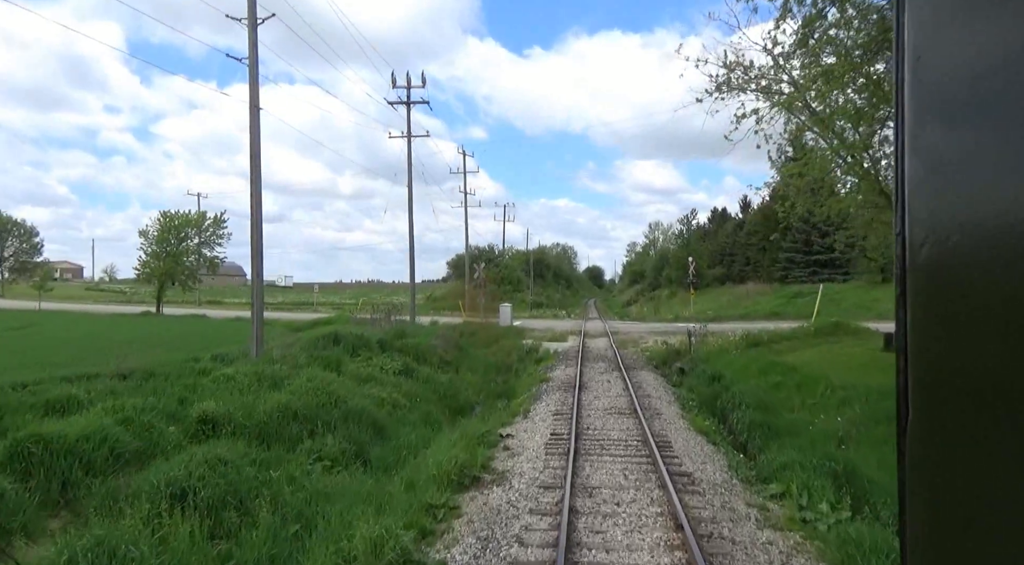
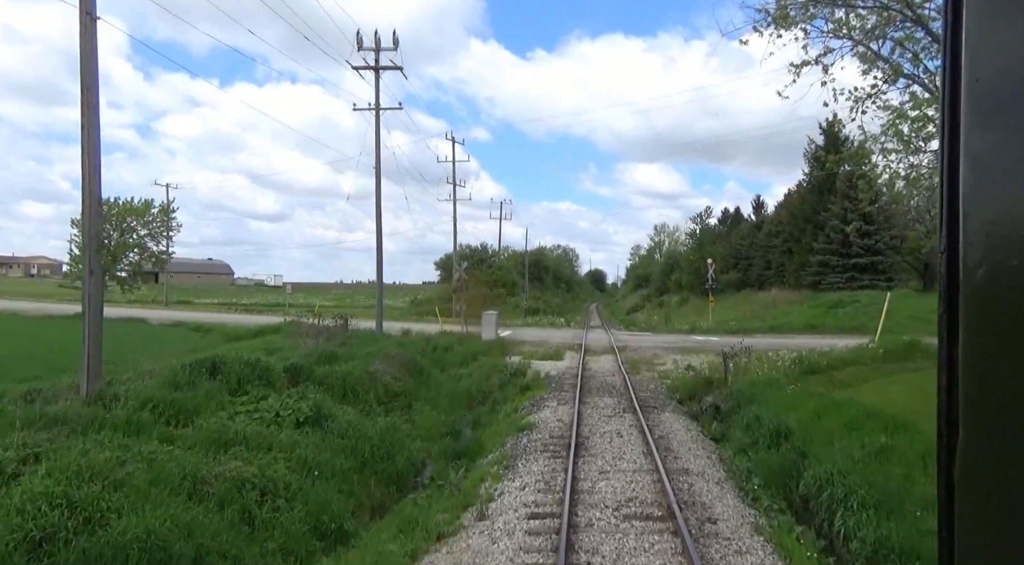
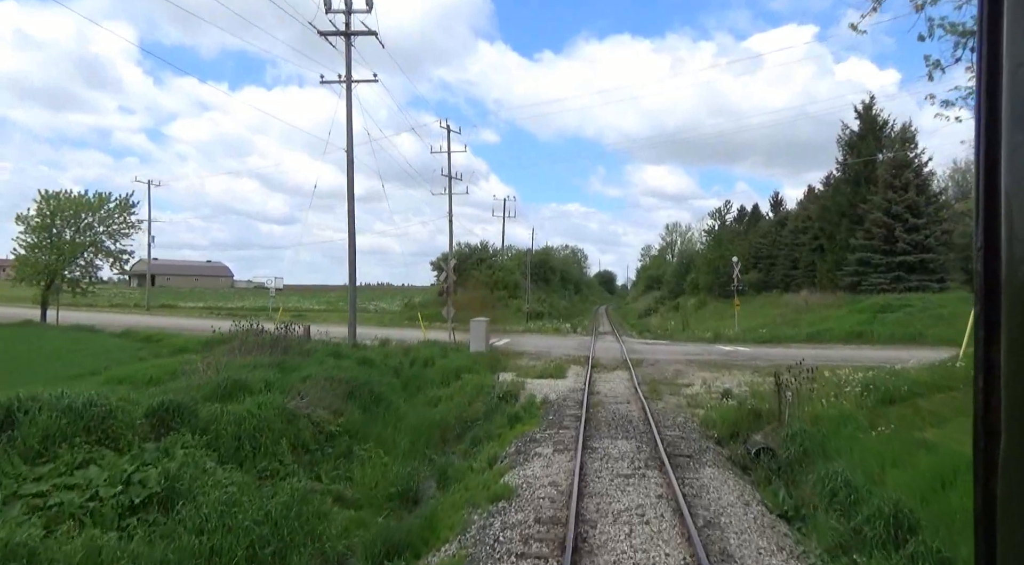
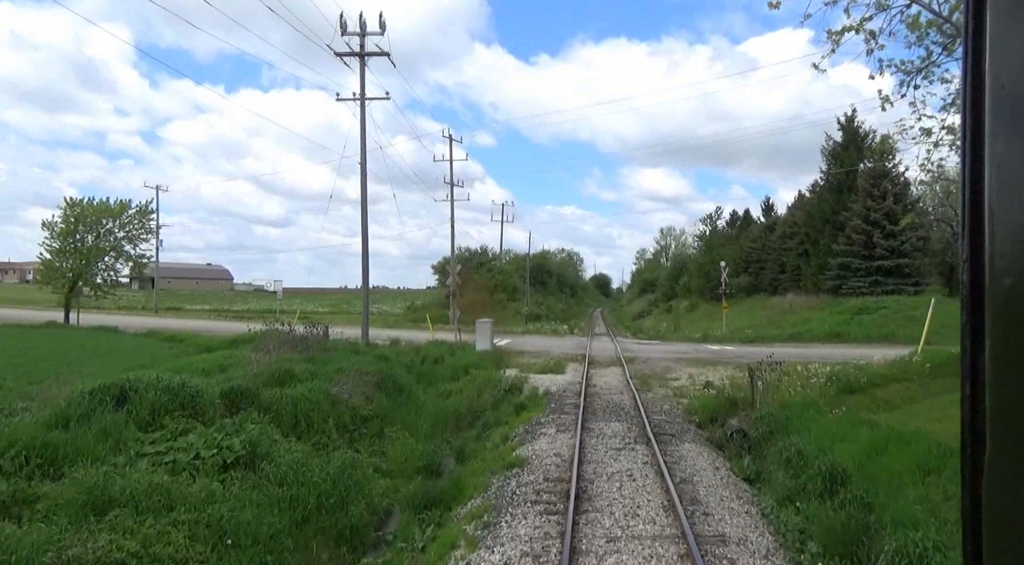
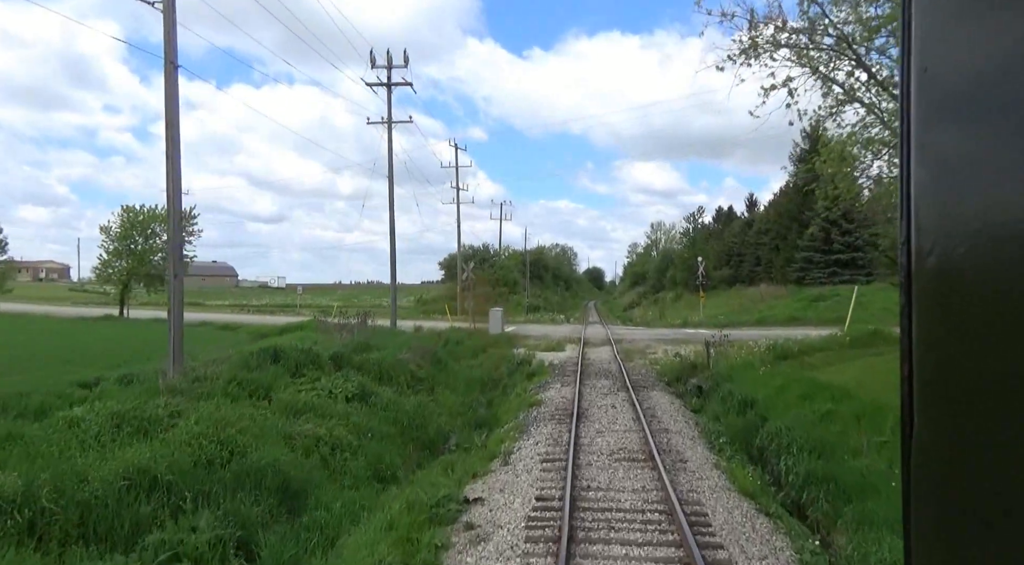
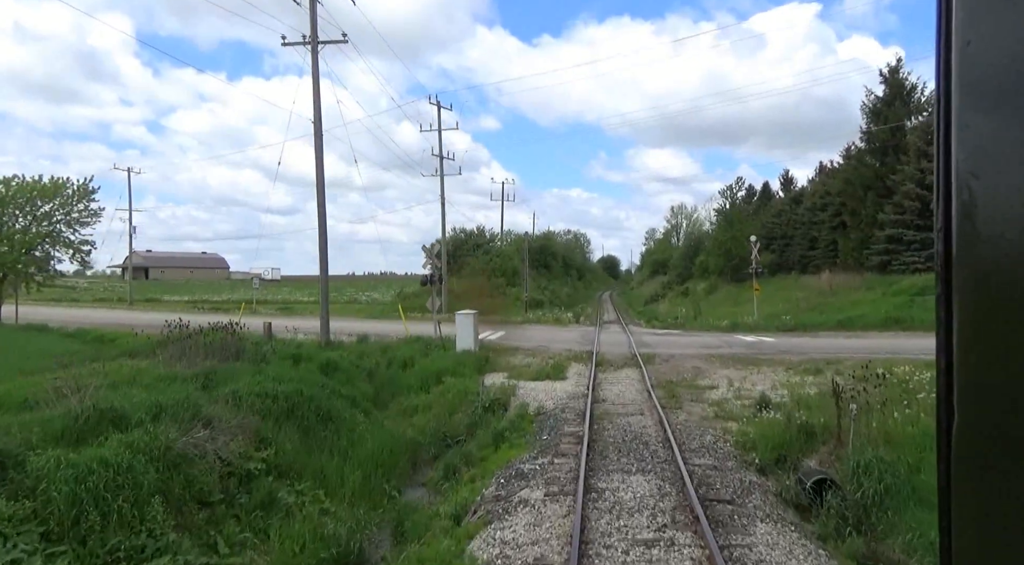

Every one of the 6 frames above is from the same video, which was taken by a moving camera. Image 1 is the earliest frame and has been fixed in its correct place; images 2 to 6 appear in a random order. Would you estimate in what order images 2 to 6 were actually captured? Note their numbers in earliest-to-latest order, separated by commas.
5, 2, 4, 3, 6
